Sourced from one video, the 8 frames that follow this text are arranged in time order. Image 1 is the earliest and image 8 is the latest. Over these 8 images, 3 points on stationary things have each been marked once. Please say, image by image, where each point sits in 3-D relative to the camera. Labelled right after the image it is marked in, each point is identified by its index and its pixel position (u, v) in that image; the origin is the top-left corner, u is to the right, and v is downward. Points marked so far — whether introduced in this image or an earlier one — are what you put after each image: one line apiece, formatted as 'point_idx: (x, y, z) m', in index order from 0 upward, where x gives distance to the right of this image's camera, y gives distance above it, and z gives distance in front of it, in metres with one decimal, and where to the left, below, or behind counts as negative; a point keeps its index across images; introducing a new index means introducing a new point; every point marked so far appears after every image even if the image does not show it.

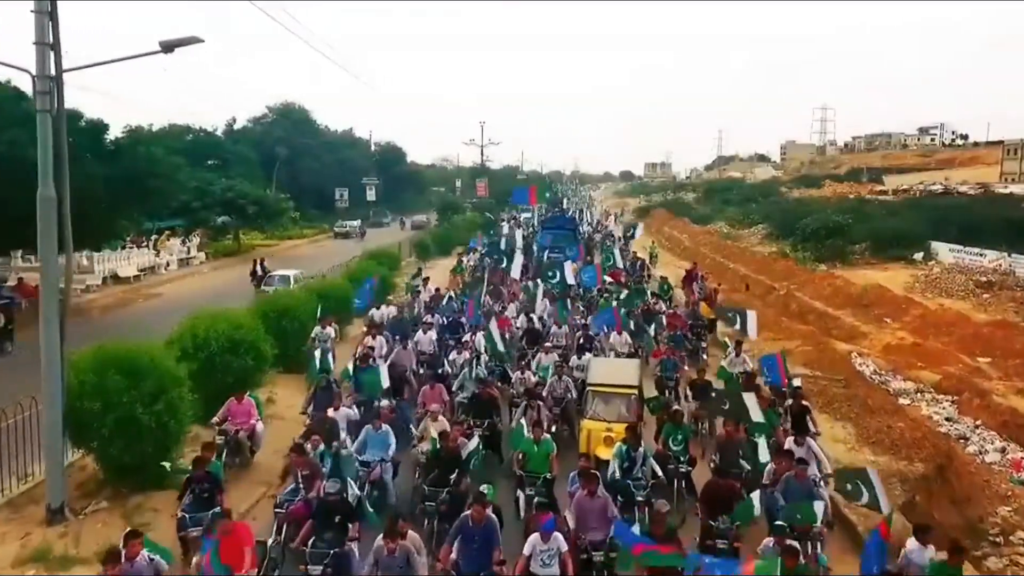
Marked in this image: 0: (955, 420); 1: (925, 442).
0: (+11.1, -3.3, +17.8) m
1: (+8.2, -3.0, +14.1) m
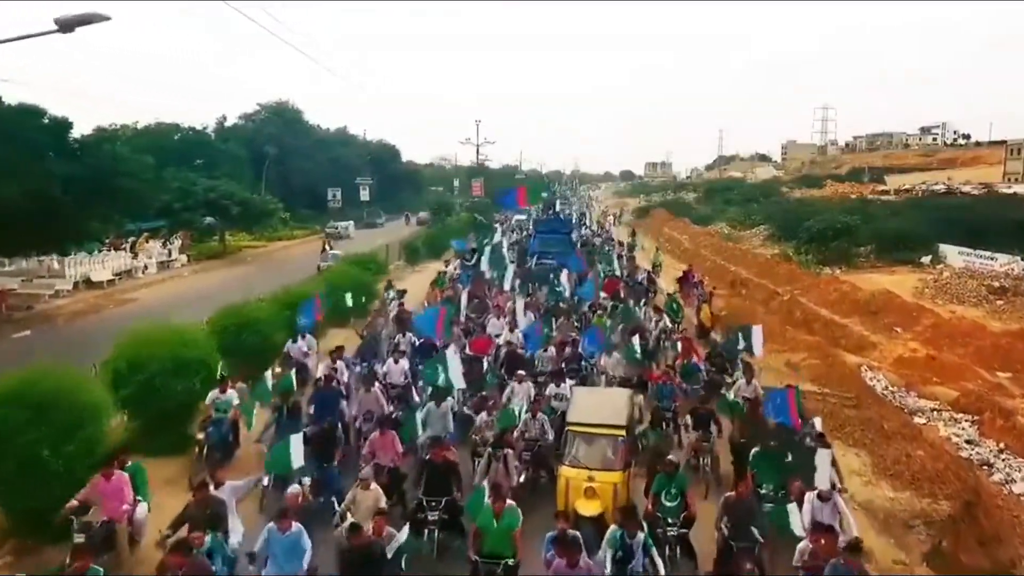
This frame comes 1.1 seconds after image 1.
0: (+10.7, -3.6, +16.4) m
1: (+7.8, -3.3, +12.7) m
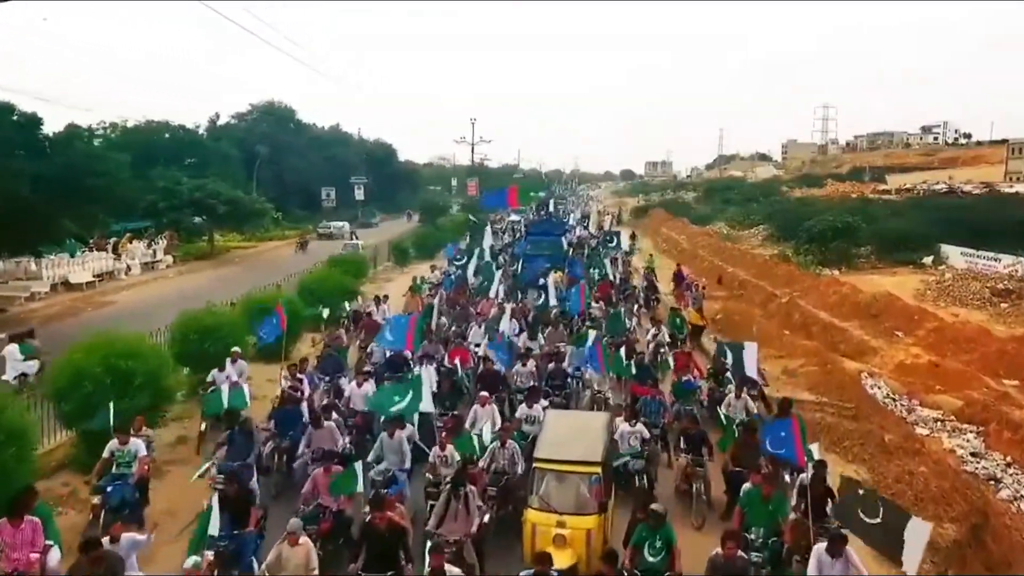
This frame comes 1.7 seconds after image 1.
0: (+10.3, -3.7, +15.5) m
1: (+7.4, -3.4, +11.8) m
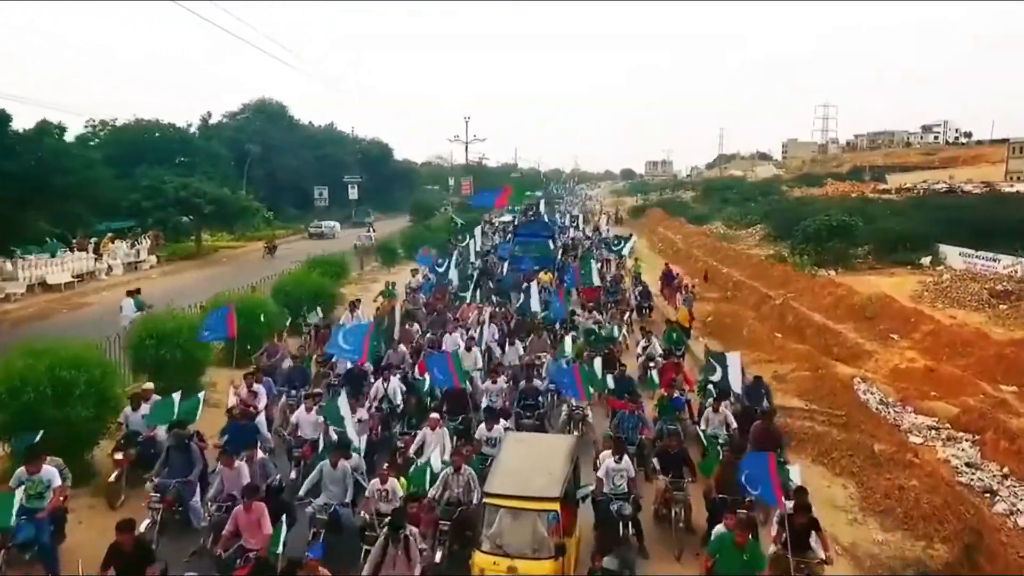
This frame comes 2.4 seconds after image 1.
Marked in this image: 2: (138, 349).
0: (+9.7, -3.7, +14.9) m
1: (+6.8, -3.5, +11.1) m
2: (-7.3, -1.2, +13.8) m
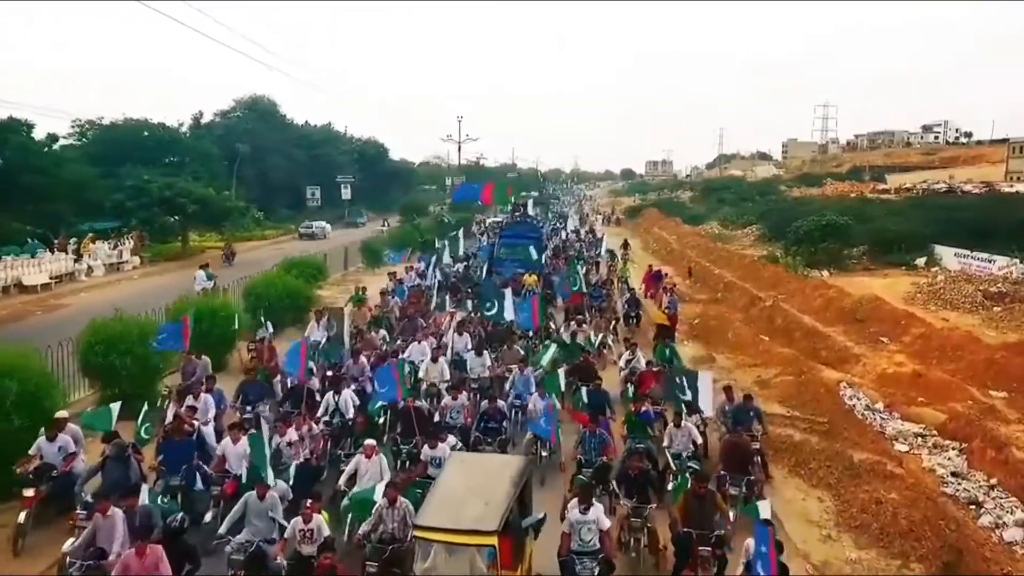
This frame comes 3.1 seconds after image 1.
0: (+9.1, -3.8, +14.3) m
1: (+6.2, -3.5, +10.6) m
2: (-8.0, -1.2, +13.3) m
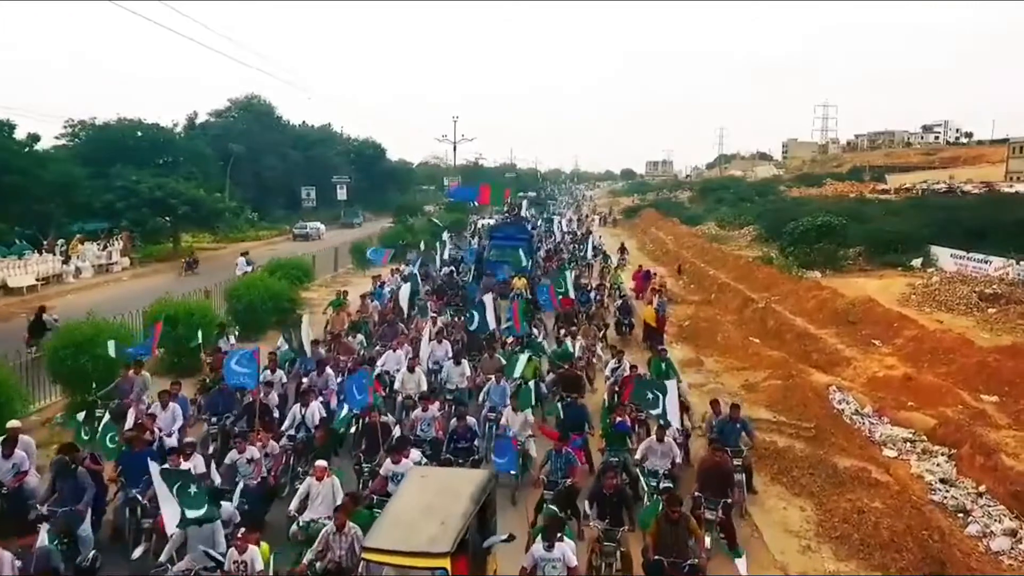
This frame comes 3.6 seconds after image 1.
0: (+8.6, -3.9, +14.0) m
1: (+5.7, -3.6, +10.3) m
2: (-8.4, -1.3, +13.0) m
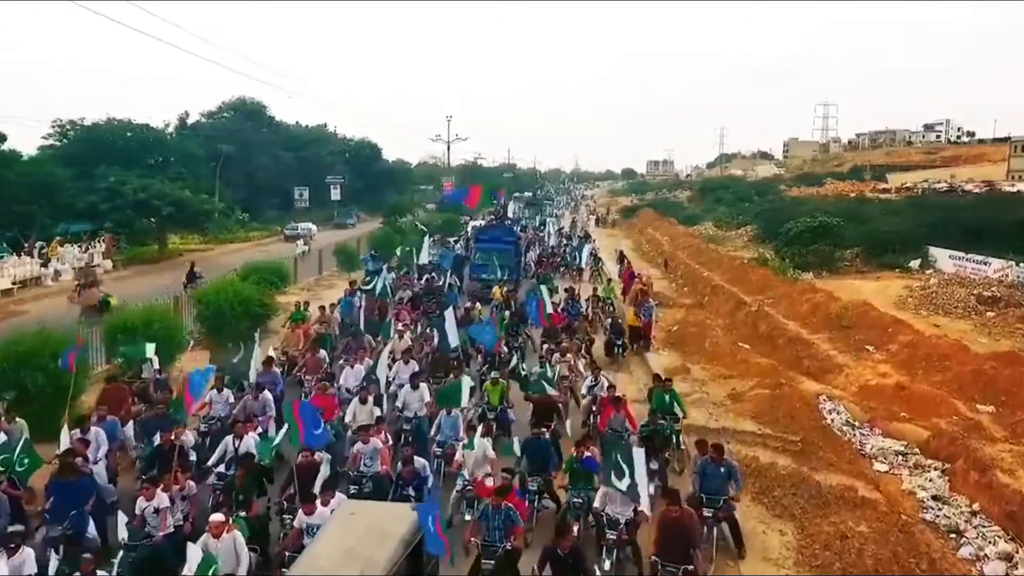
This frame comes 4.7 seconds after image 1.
0: (+8.1, -4.0, +13.3) m
1: (+5.1, -3.7, +9.6) m
2: (-9.0, -1.5, +12.4) m
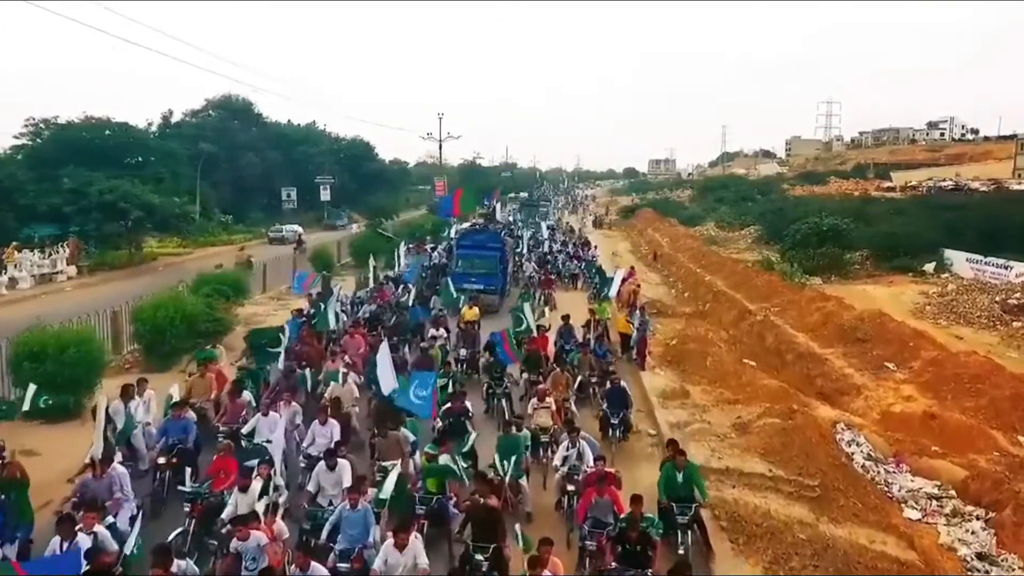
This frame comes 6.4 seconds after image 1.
0: (+7.5, -4.3, +11.1) m
1: (+4.6, -4.0, +7.4) m
2: (-9.5, -1.8, +10.2) m
